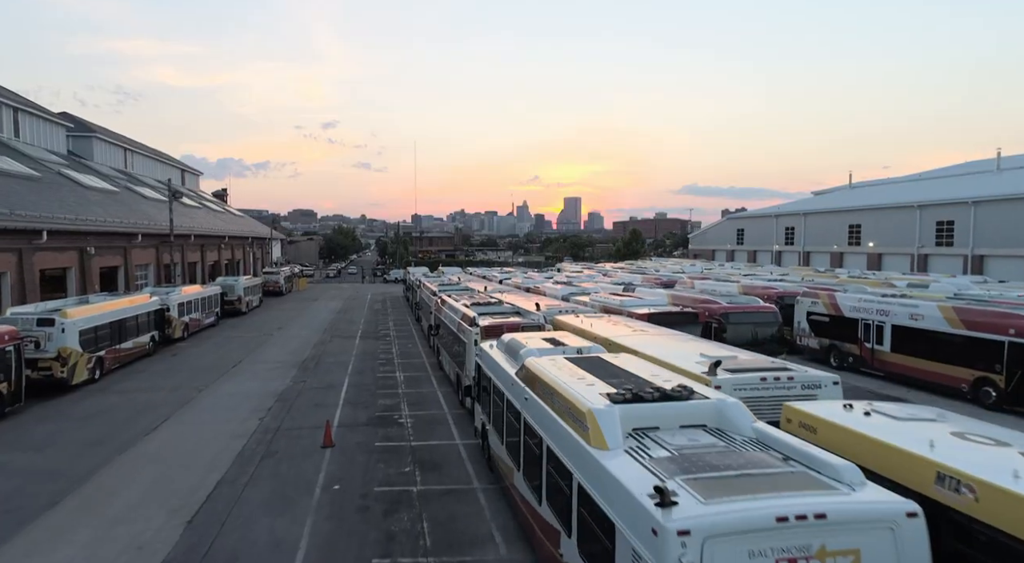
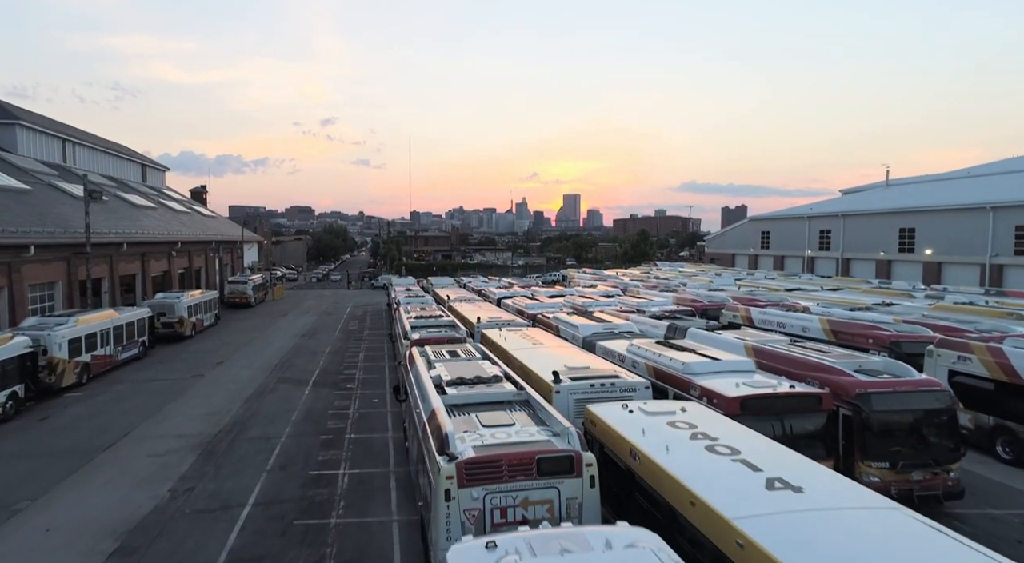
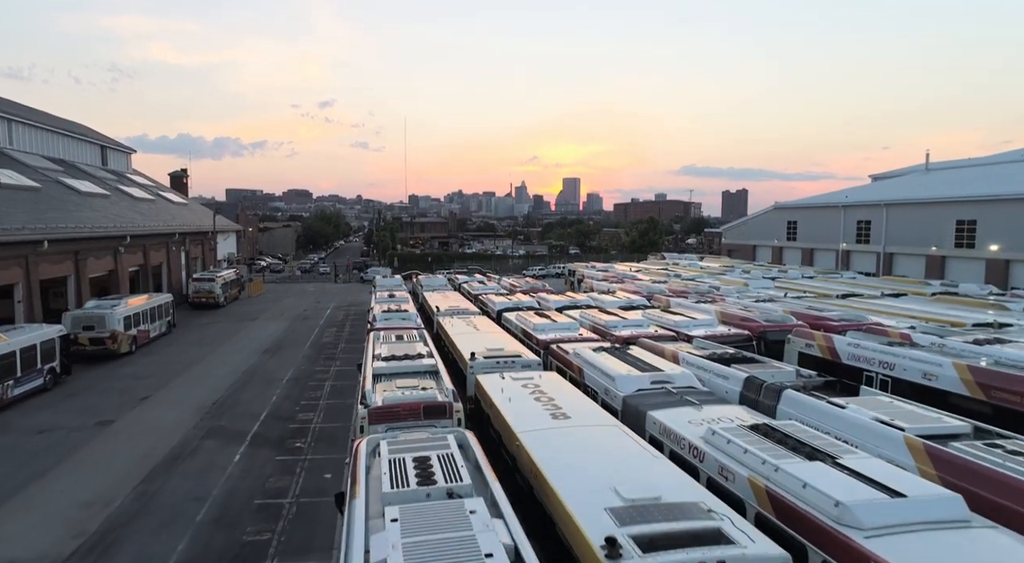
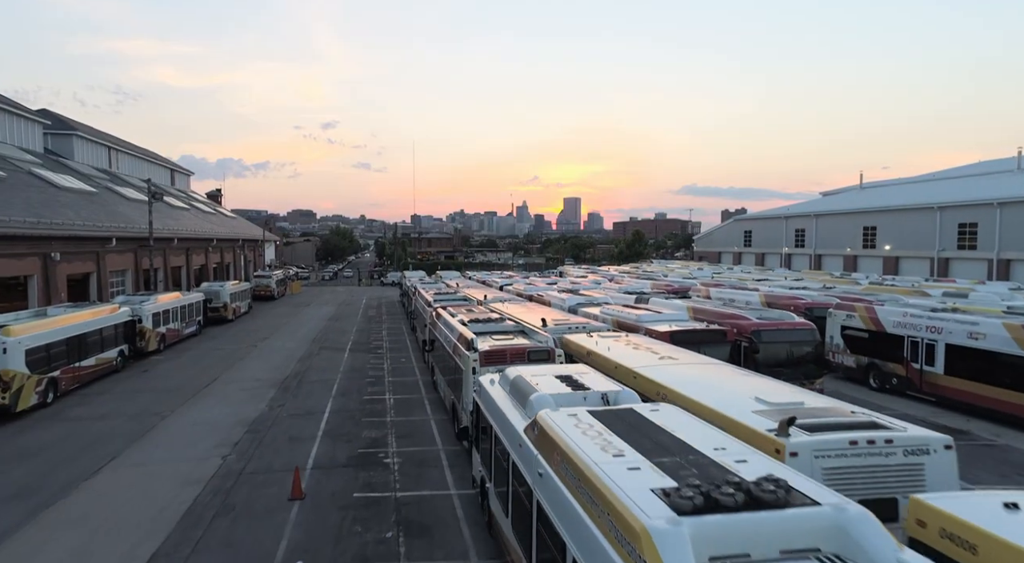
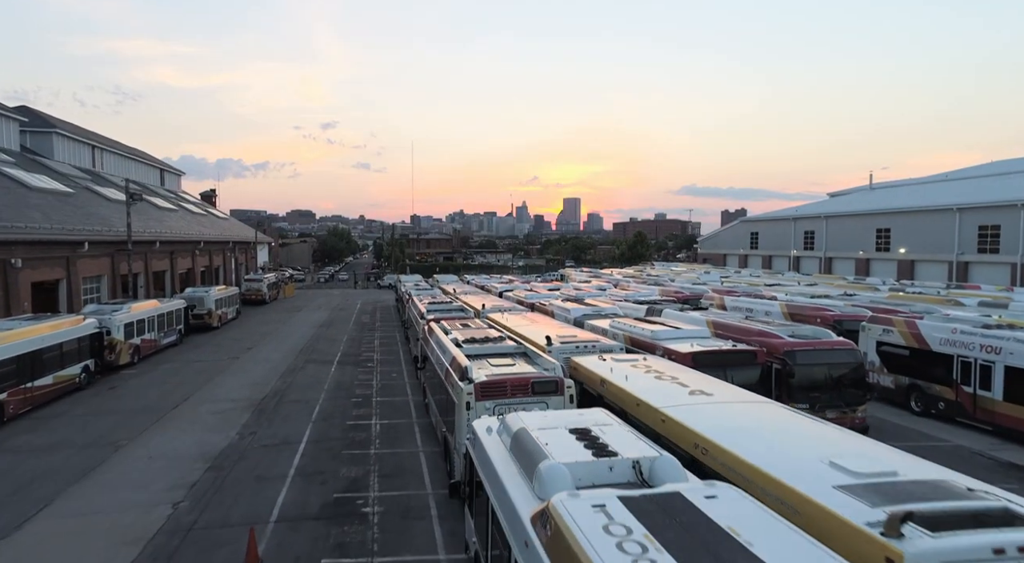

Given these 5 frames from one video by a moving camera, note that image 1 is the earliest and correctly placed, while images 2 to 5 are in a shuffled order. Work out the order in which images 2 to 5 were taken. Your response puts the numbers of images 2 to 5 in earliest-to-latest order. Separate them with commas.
4, 5, 2, 3
